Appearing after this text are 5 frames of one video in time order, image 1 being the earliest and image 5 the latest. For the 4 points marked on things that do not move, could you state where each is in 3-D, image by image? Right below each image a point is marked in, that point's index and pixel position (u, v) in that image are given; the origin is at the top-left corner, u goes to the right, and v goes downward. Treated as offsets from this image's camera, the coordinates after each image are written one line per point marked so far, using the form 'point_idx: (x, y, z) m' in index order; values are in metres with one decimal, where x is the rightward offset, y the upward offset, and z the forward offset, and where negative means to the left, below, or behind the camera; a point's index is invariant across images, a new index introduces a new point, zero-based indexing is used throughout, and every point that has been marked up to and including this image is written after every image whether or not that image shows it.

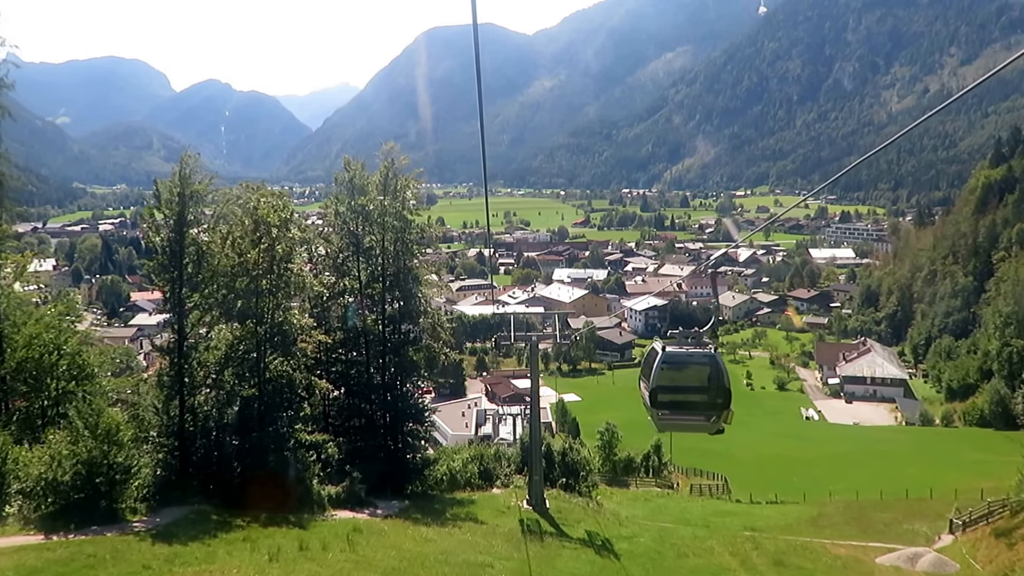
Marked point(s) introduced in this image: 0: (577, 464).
0: (+1.8, -4.7, +18.7) m
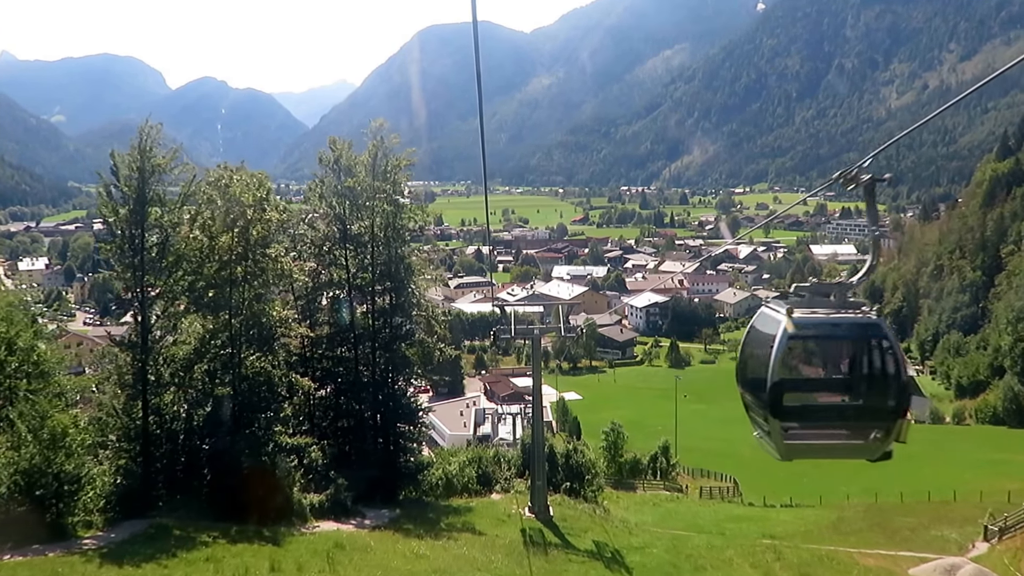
0: (+1.8, -4.5, +18.0) m
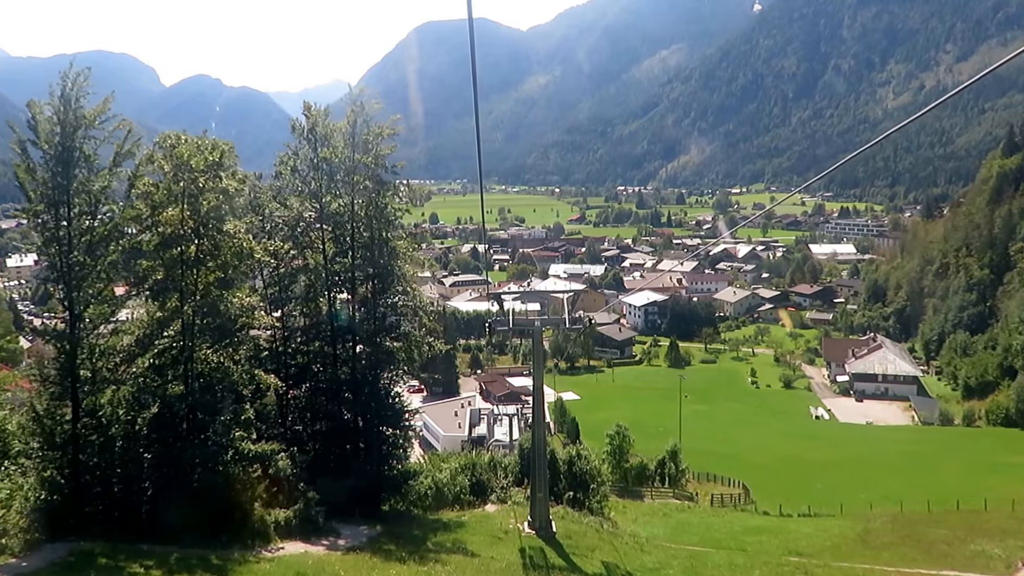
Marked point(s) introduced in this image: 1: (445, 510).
0: (+1.7, -4.4, +17.0) m
1: (-1.4, -4.8, +15.5) m
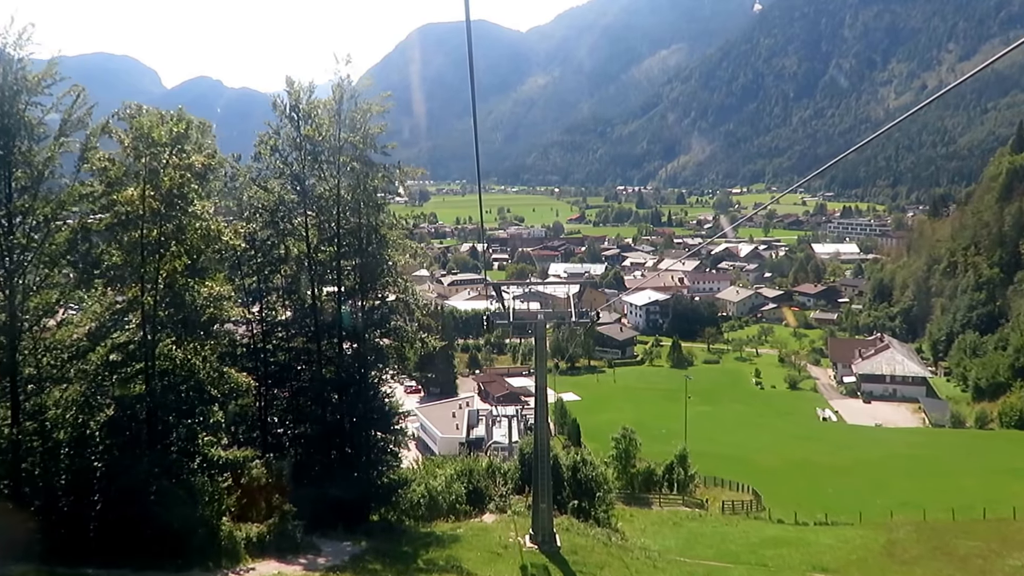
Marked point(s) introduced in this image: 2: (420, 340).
0: (+1.7, -4.3, +16.3) m
1: (-1.4, -4.7, +14.8) m
2: (-1.8, -1.0, +14.3) m
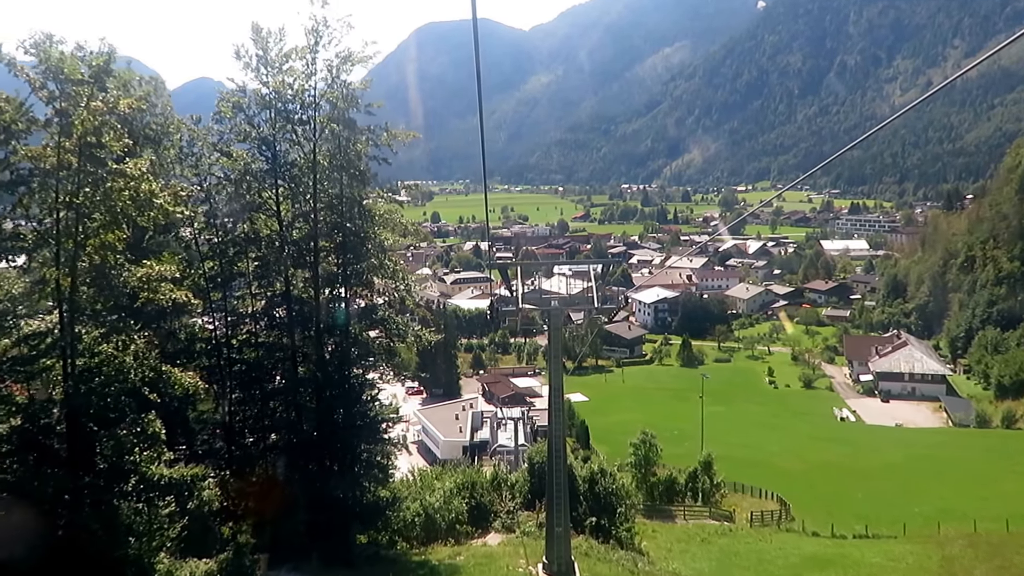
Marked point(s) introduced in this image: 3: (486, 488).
0: (+1.8, -4.1, +15.1) m
1: (-1.3, -4.5, +13.7) m
2: (-1.7, -0.9, +13.2) m
3: (-0.5, -4.2, +15.9) m
